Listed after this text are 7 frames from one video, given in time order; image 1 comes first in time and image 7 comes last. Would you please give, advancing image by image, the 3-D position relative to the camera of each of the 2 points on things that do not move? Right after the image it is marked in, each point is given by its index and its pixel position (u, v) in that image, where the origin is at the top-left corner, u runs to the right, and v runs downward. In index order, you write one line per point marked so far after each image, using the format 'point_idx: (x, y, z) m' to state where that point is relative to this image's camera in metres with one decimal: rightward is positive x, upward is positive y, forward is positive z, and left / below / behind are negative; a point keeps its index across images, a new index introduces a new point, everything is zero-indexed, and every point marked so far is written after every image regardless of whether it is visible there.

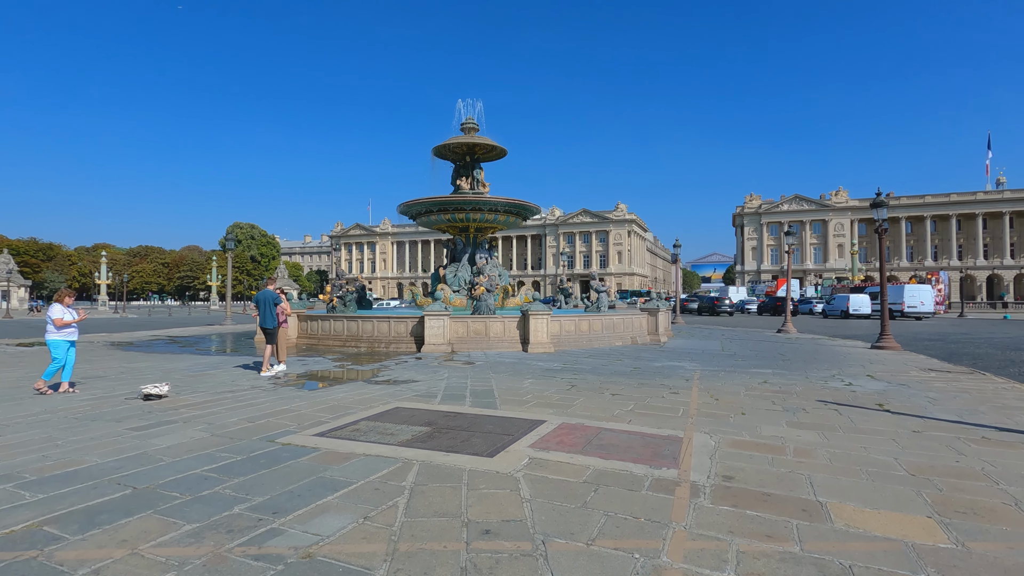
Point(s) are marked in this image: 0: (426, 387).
0: (-1.3, -1.5, +8.1) m
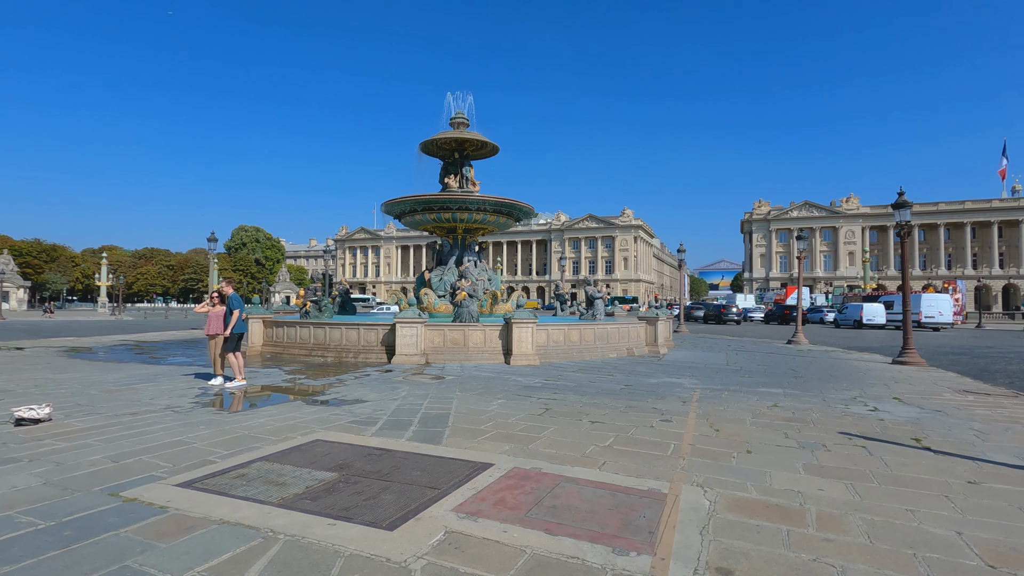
0: (-1.8, -1.6, +6.8) m
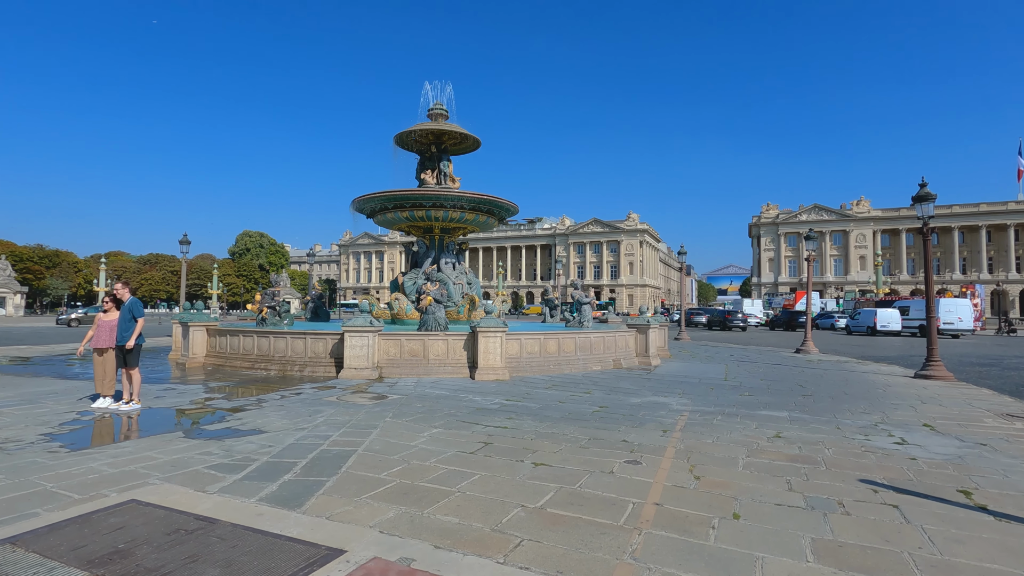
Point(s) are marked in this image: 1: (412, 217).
0: (-2.6, -1.6, +5.4) m
1: (-3.1, +2.2, +16.4) m
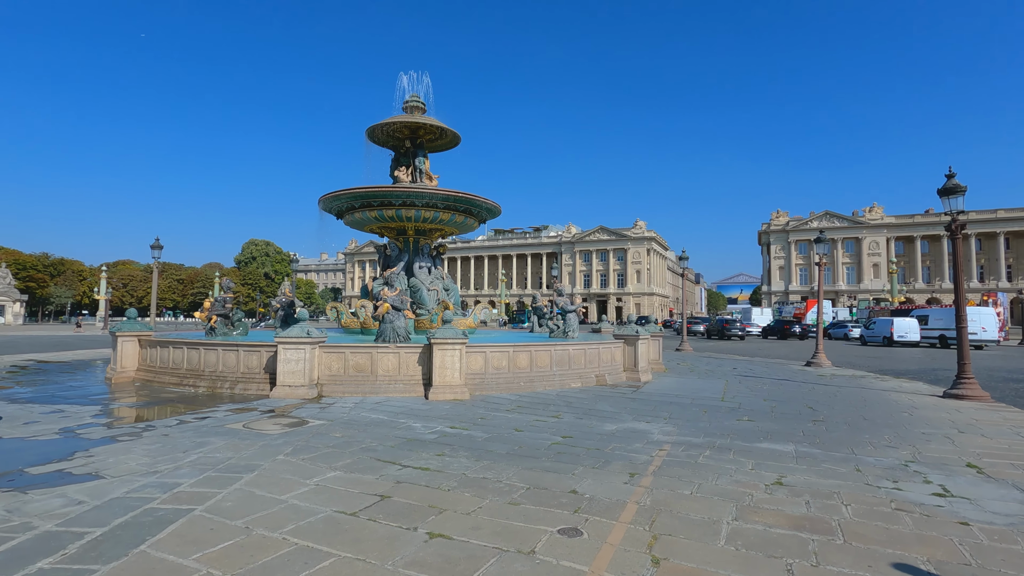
0: (-3.3, -1.6, +4.0) m
1: (-3.6, +2.0, +15.0) m
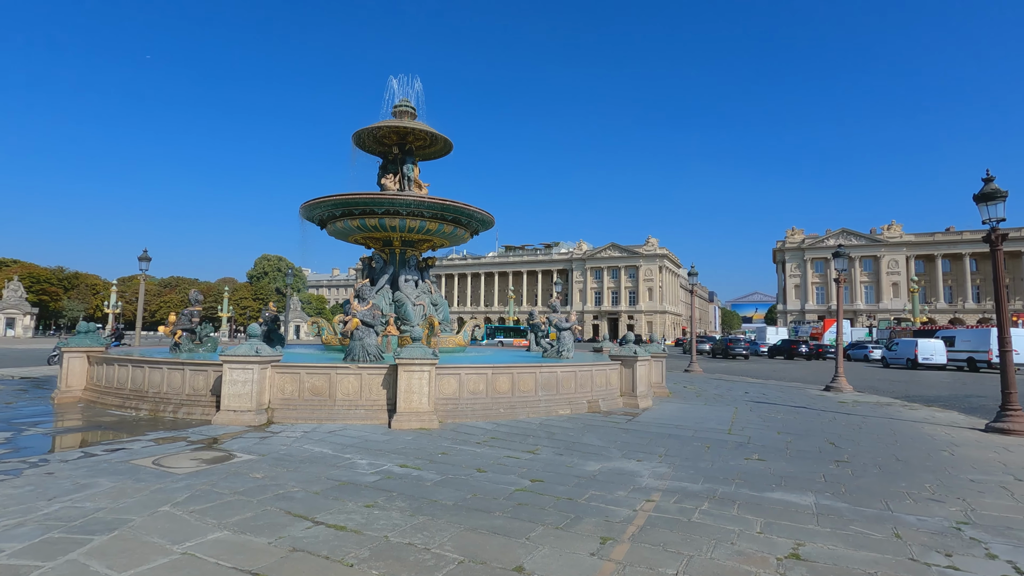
0: (-3.8, -1.6, +2.9) m
1: (-3.8, +1.6, +14.1) m
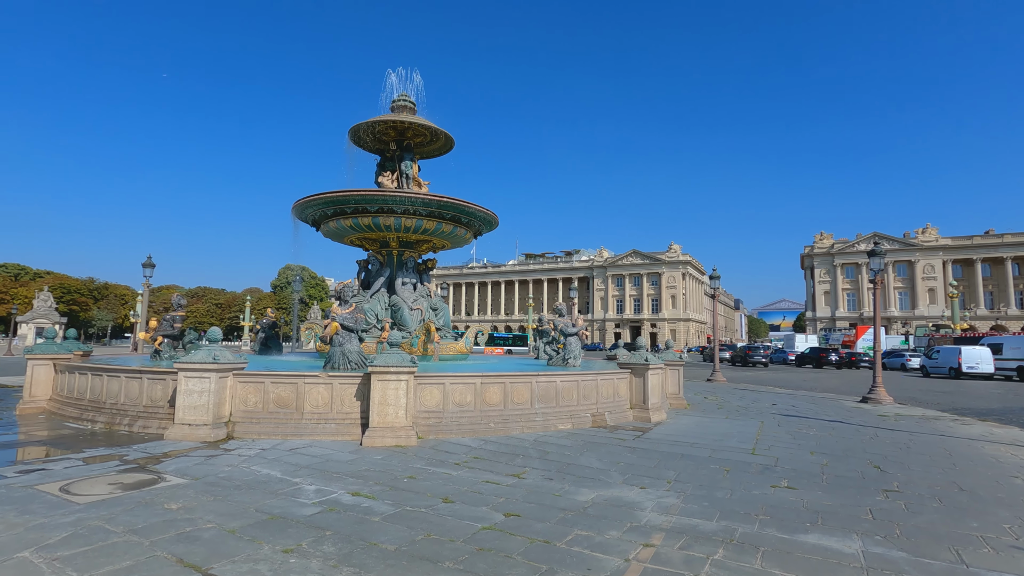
0: (-4.2, -1.5, +2.1) m
1: (-3.8, +1.5, +13.3) m
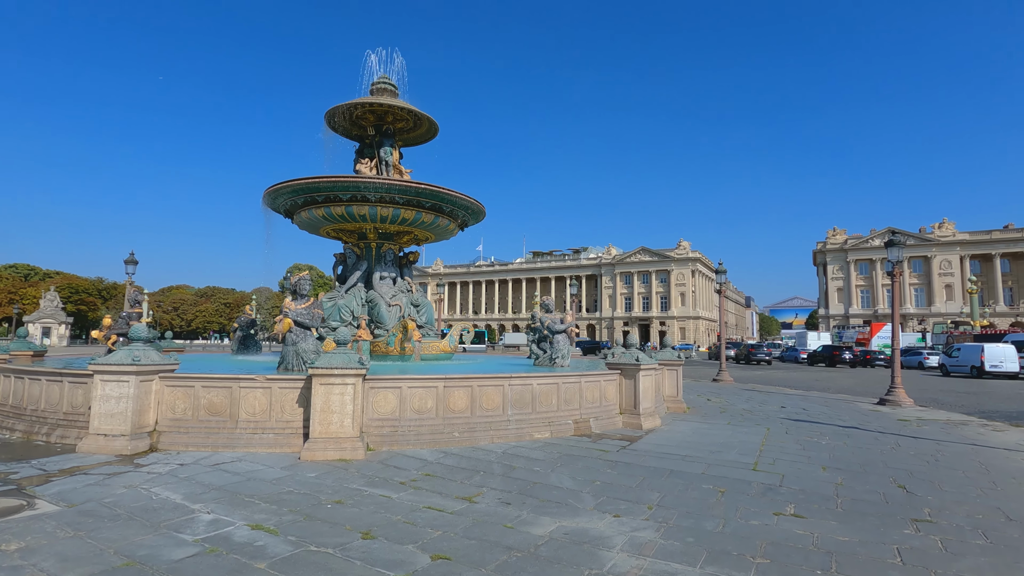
0: (-4.7, -1.4, +1.2) m
1: (-4.1, +1.6, +12.4) m
